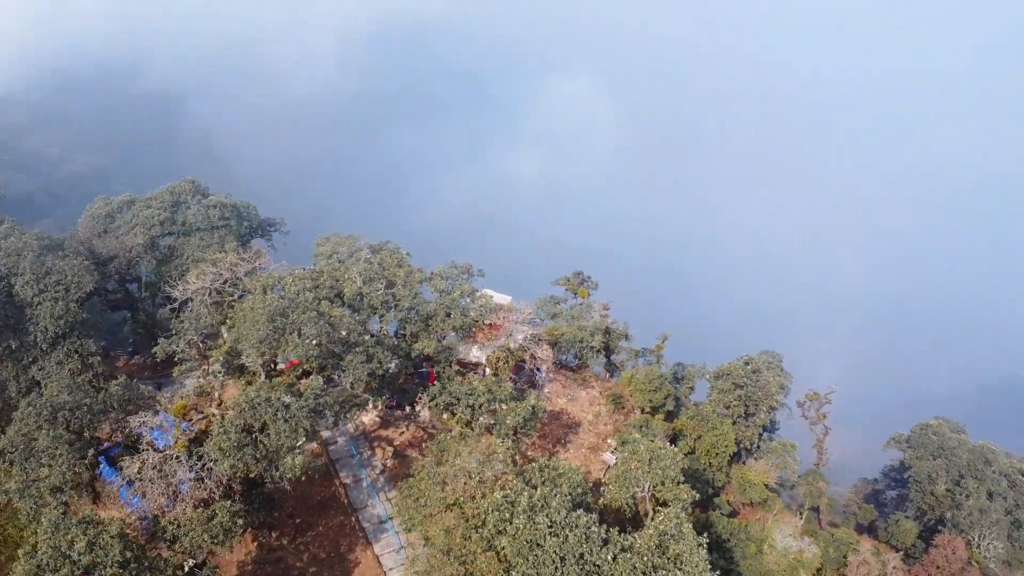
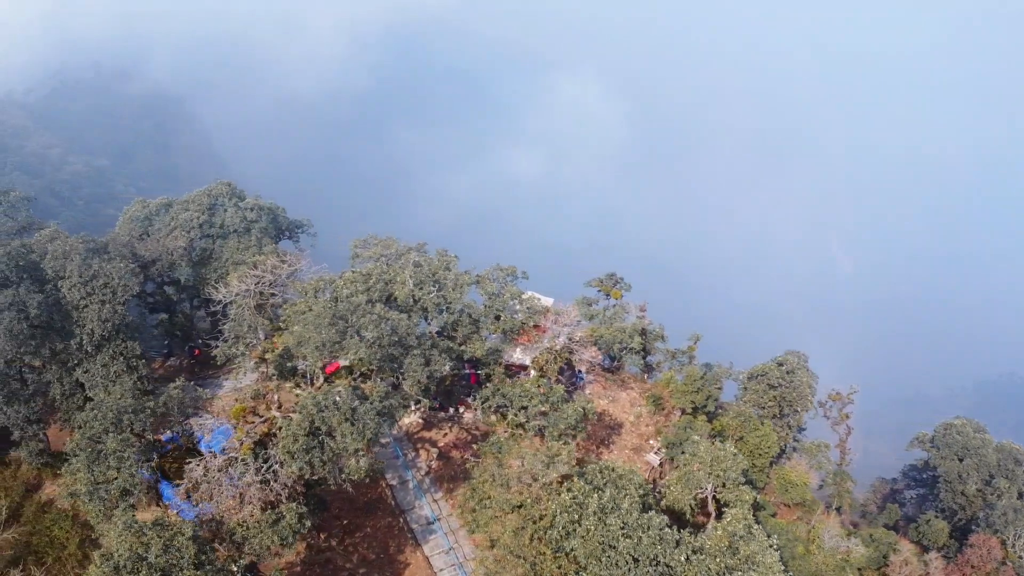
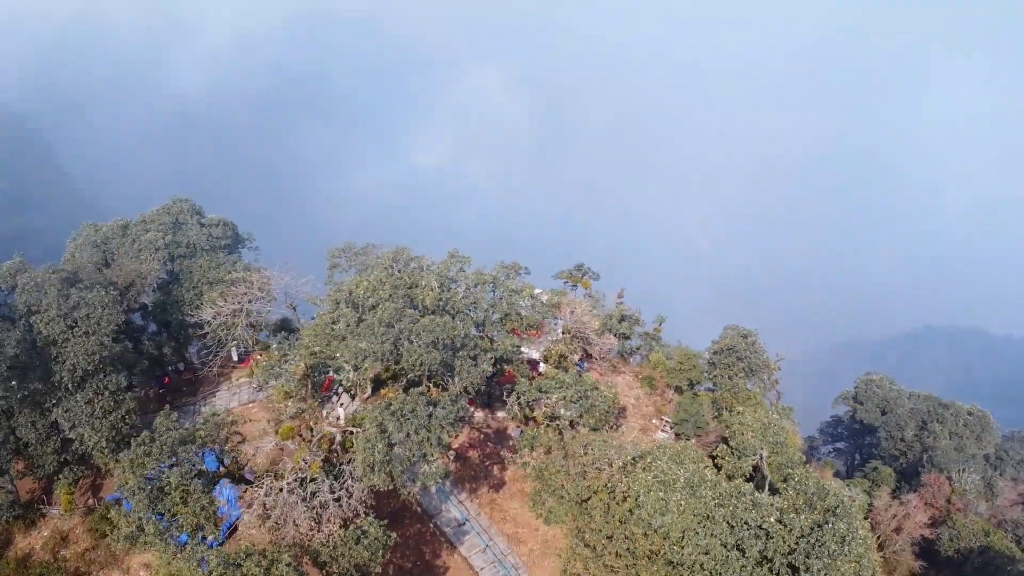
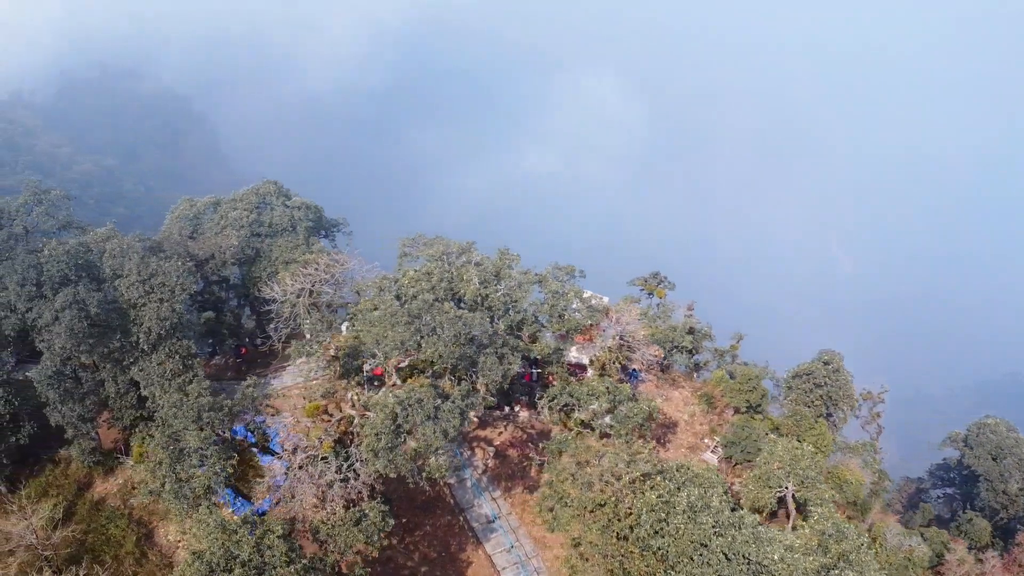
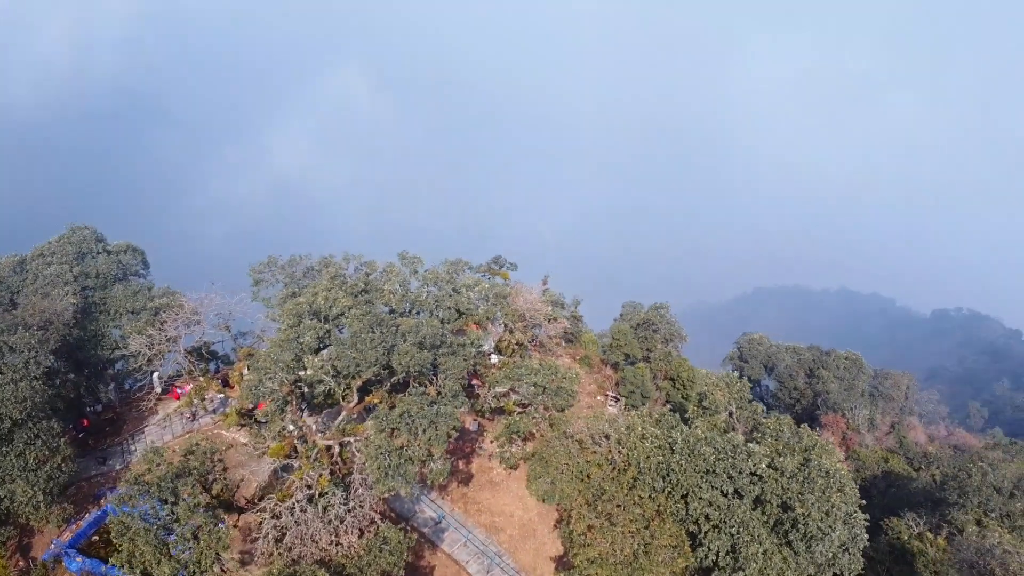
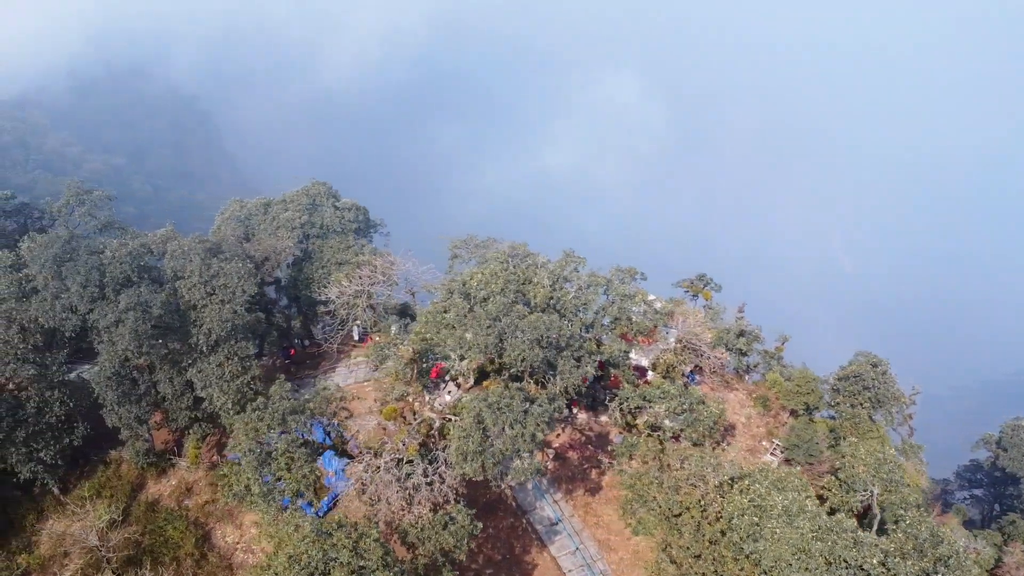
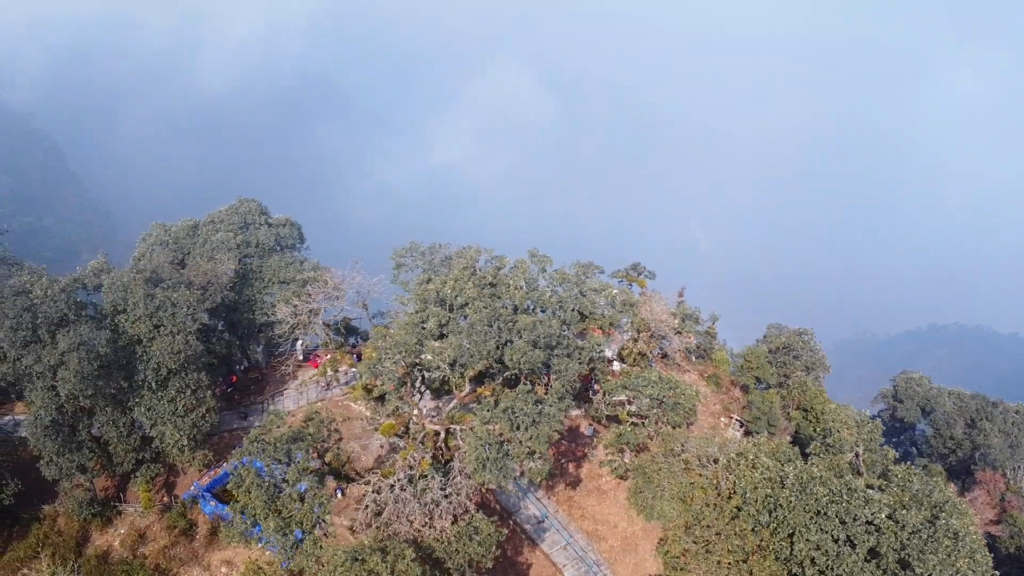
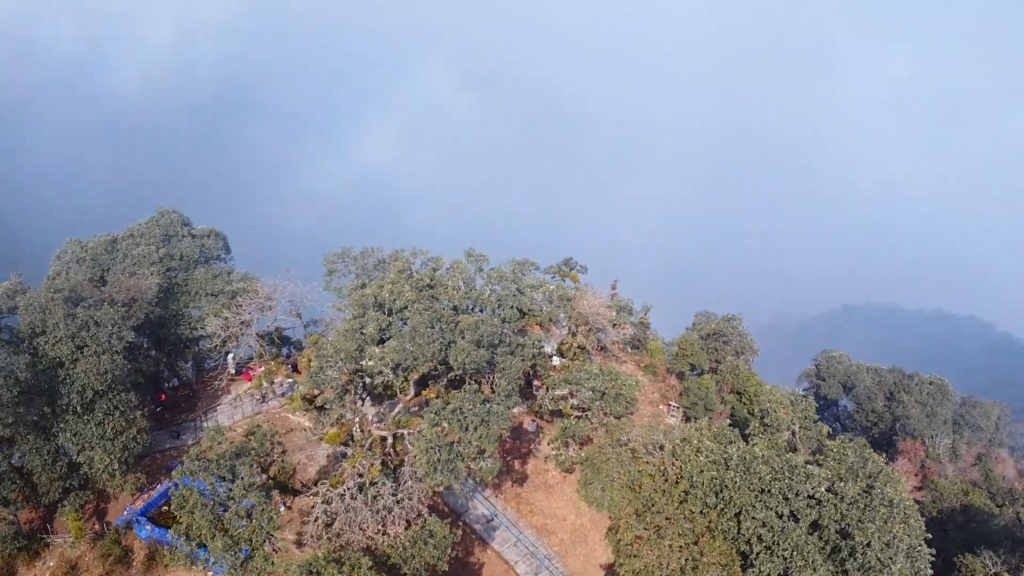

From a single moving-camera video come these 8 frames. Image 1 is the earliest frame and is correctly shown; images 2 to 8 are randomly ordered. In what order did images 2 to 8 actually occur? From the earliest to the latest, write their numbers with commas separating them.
2, 4, 6, 3, 7, 8, 5
